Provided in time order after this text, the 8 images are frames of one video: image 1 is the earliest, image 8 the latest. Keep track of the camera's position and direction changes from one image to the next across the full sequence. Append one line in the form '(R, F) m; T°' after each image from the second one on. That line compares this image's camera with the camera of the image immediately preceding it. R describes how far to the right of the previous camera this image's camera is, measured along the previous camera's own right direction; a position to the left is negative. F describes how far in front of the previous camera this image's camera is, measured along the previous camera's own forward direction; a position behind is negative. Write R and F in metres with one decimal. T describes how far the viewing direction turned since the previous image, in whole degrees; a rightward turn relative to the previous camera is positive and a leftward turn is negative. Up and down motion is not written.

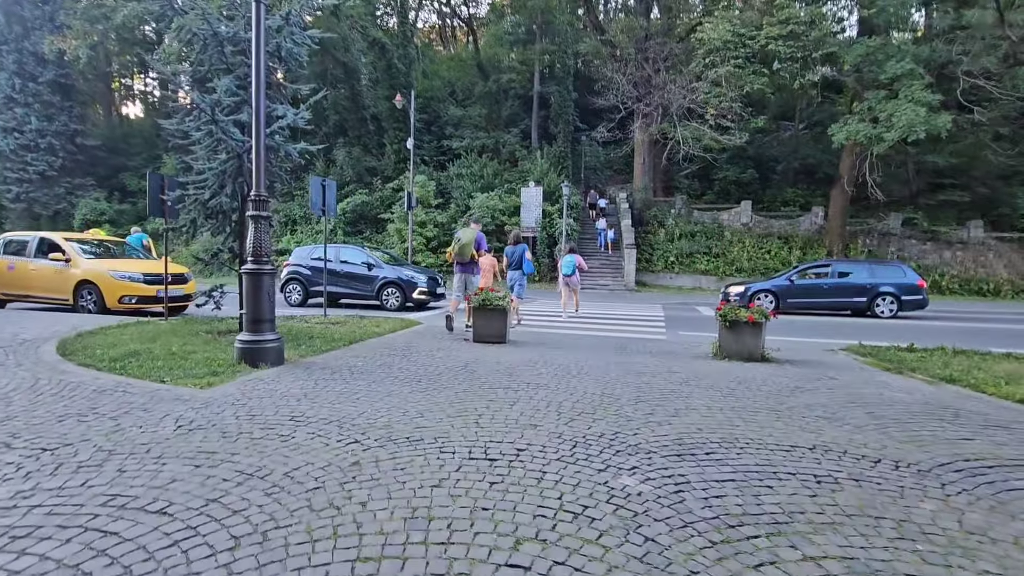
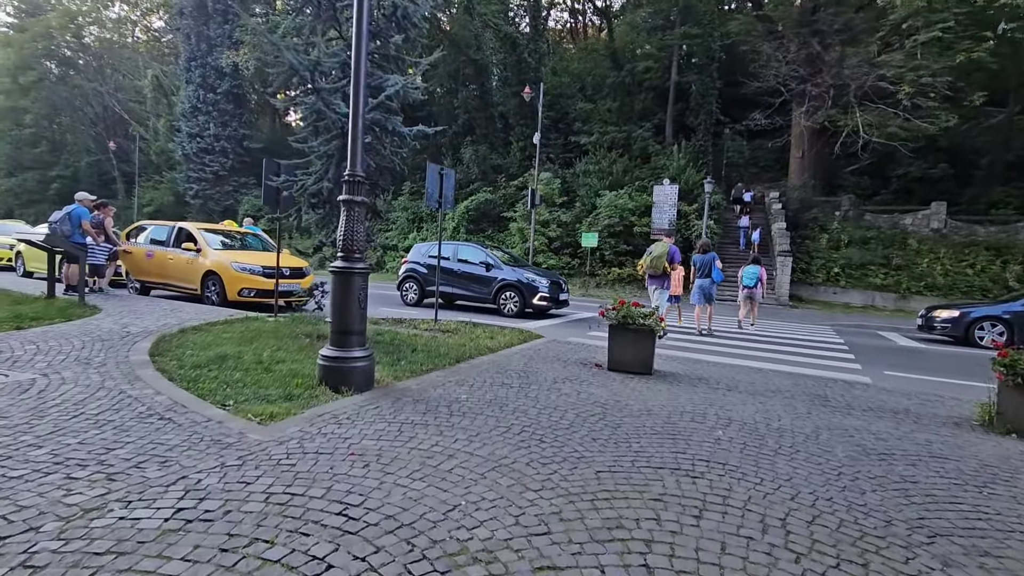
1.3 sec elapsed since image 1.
(-0.4, +1.9) m; -13°
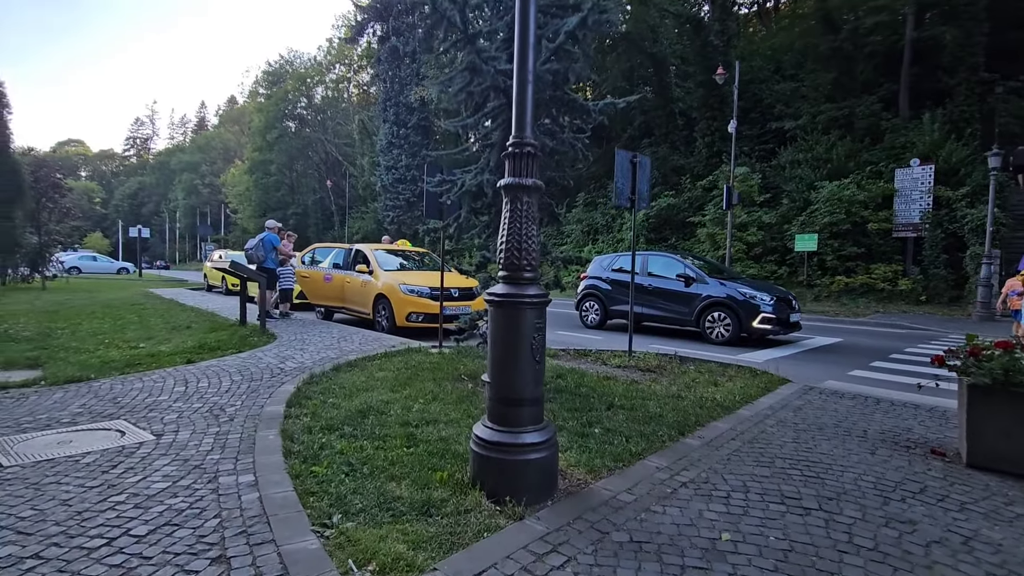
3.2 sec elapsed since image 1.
(-0.7, +2.3) m; -19°
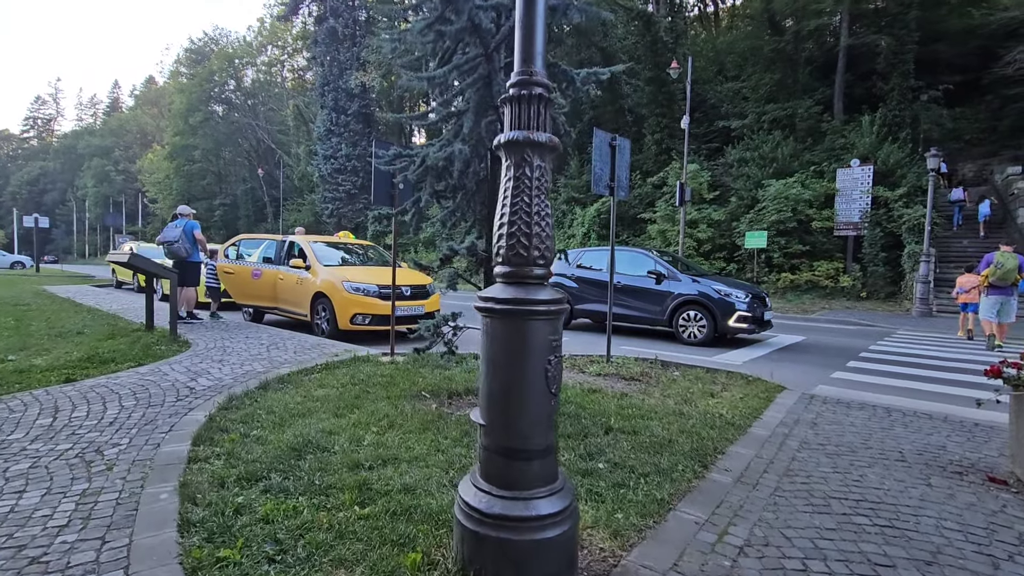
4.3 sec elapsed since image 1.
(-0.3, +1.0) m; +6°
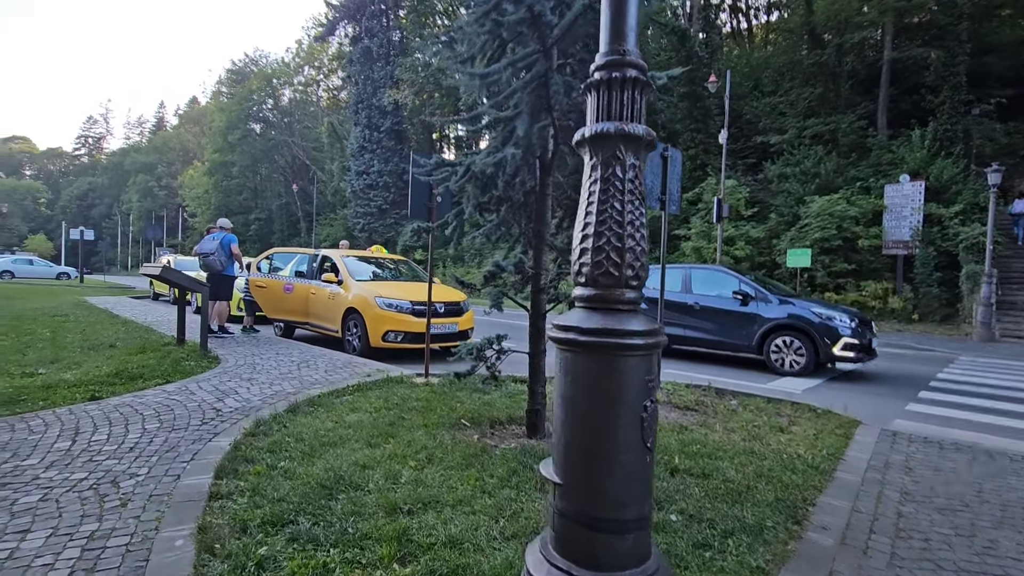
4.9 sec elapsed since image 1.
(-0.2, +0.4) m; -3°
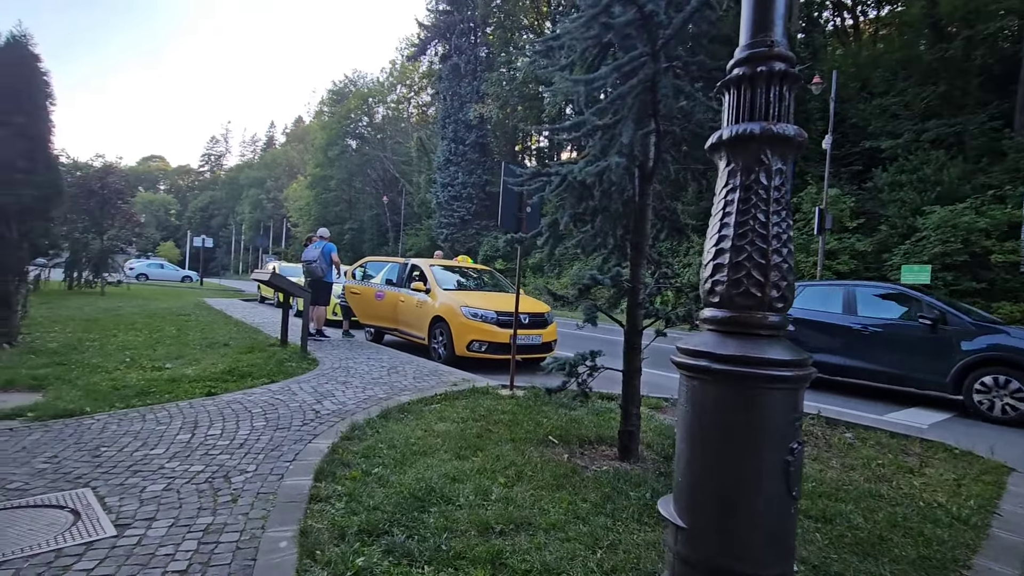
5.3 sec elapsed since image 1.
(-0.1, +0.1) m; -9°
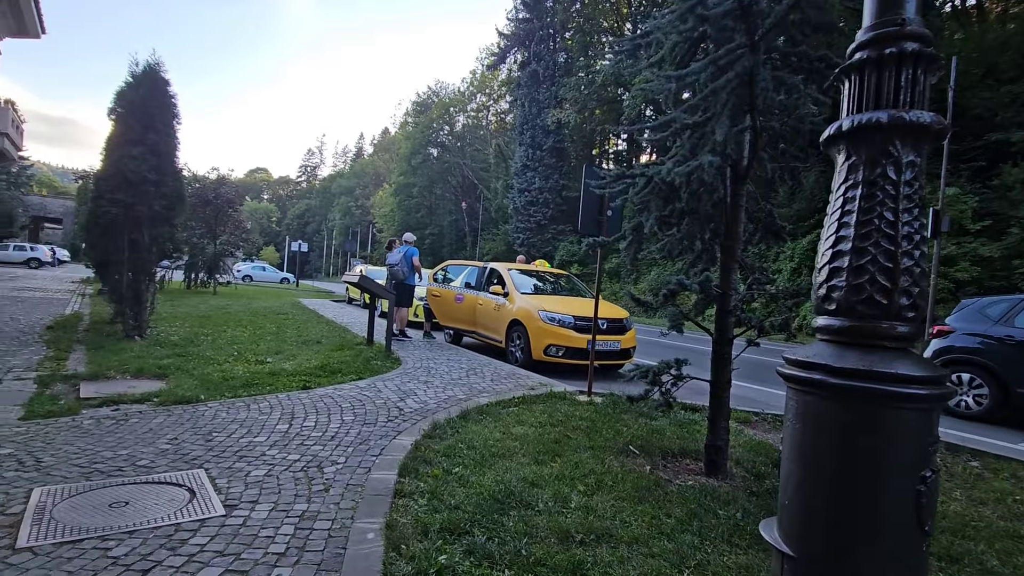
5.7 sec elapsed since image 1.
(-0.1, 0.0) m; -8°
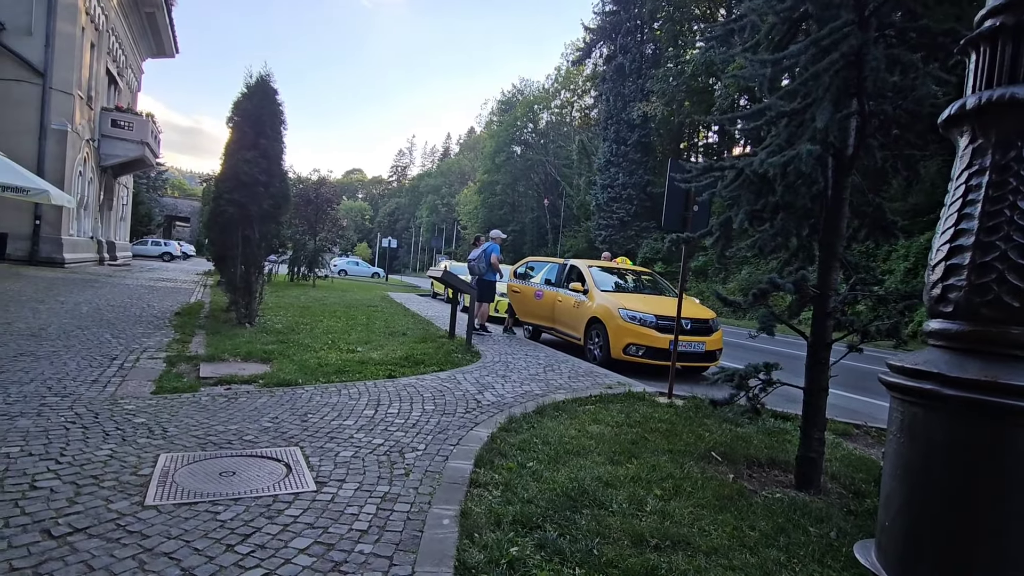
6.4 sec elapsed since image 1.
(0.0, 0.0) m; -9°
